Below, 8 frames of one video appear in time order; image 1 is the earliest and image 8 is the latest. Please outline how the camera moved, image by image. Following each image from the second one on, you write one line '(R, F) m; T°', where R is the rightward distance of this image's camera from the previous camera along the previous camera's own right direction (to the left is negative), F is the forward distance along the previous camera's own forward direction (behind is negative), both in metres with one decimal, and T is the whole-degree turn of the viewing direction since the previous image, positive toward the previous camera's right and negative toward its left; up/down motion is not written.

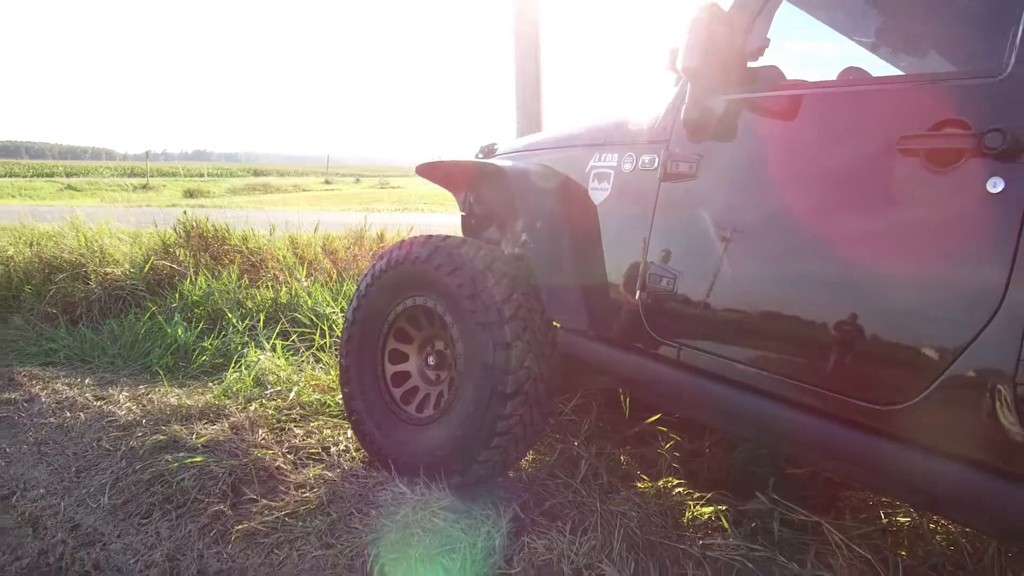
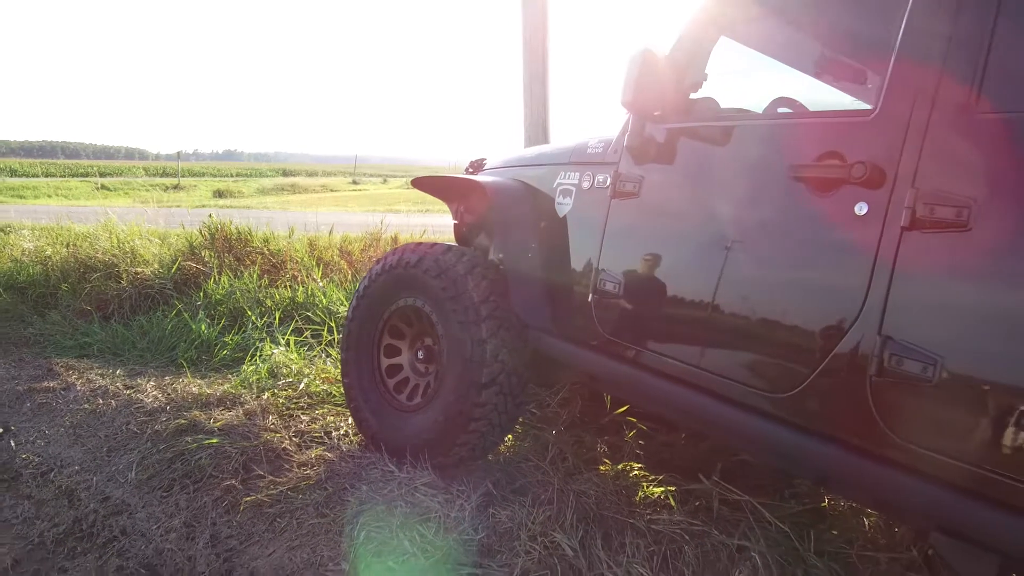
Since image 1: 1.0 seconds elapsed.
(+0.1, -0.2) m; -2°
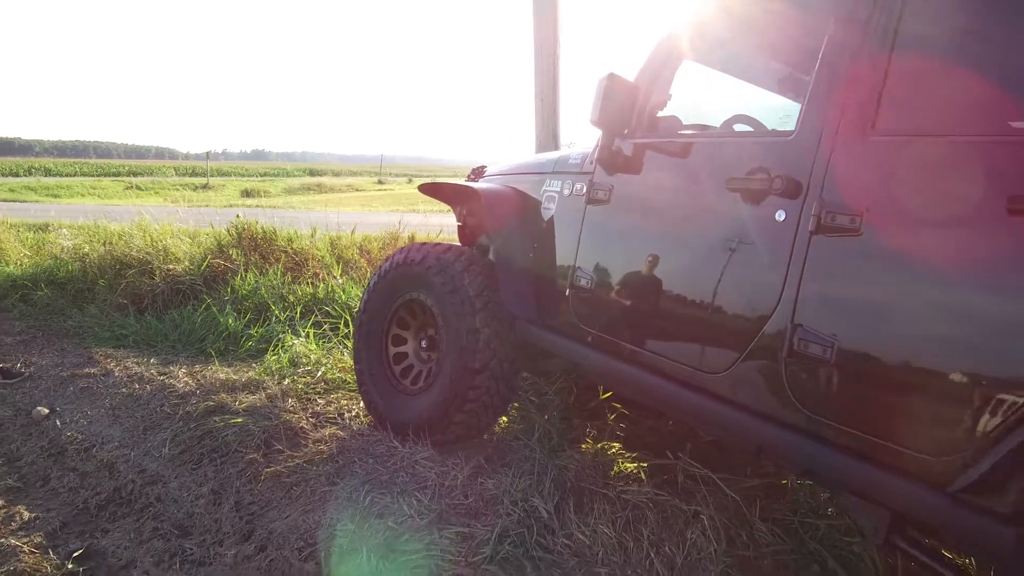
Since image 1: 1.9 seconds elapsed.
(+0.1, -0.2) m; -2°
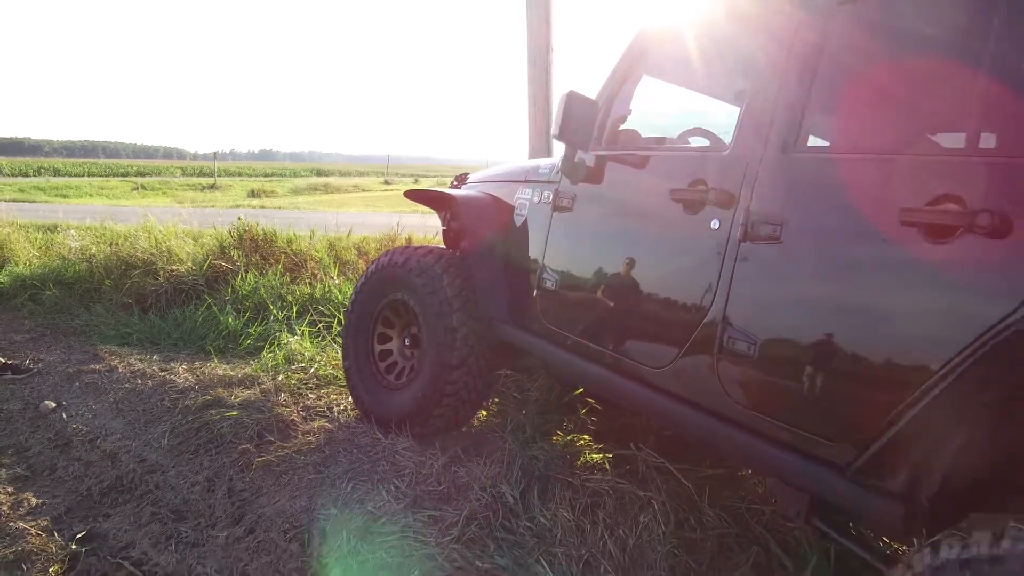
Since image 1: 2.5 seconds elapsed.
(+0.1, -0.2) m; 0°
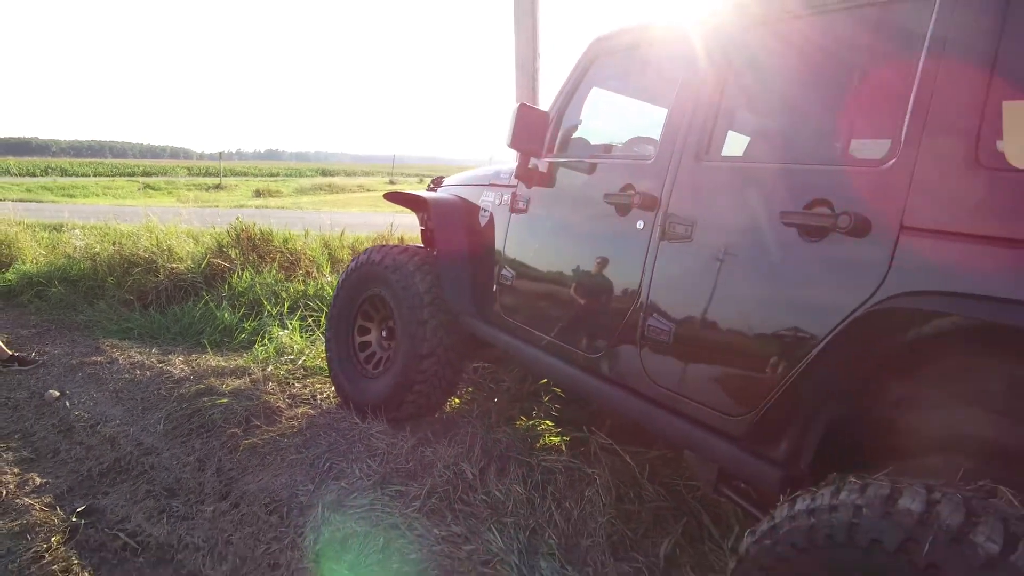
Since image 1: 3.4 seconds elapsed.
(+0.1, -0.2) m; 0°
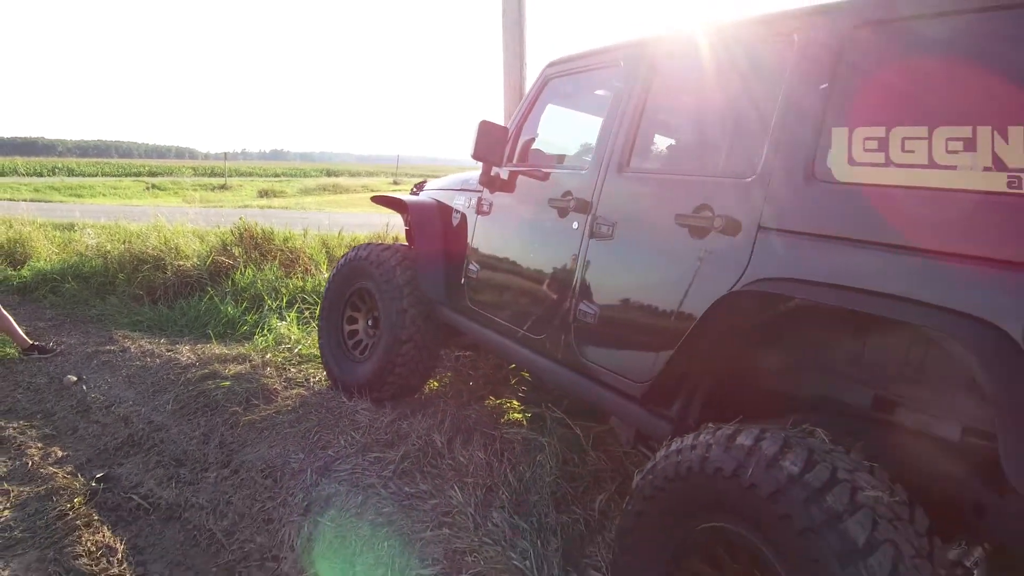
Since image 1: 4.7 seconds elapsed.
(+0.1, -0.3) m; 0°
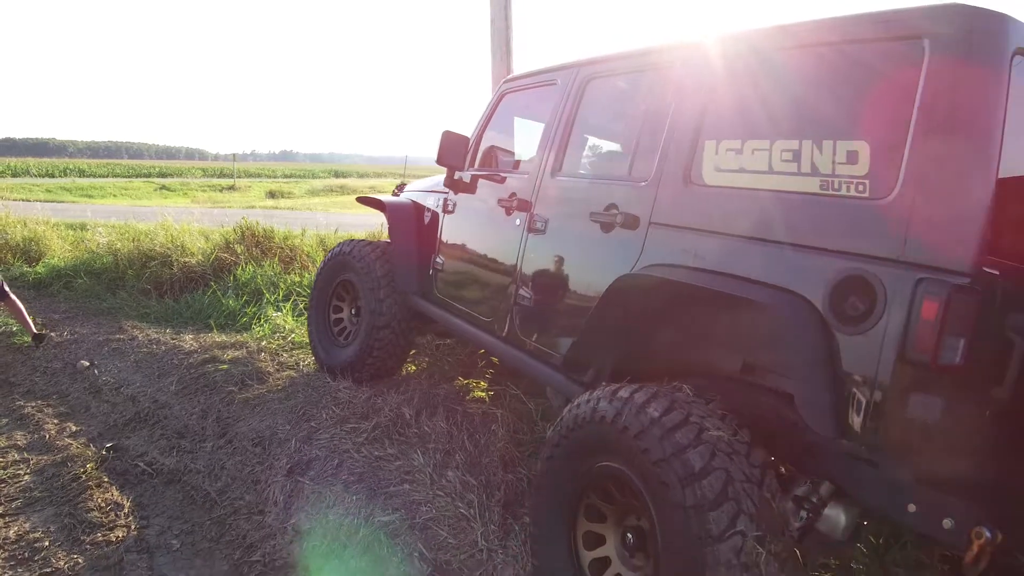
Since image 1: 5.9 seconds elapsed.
(+0.2, -0.3) m; -1°
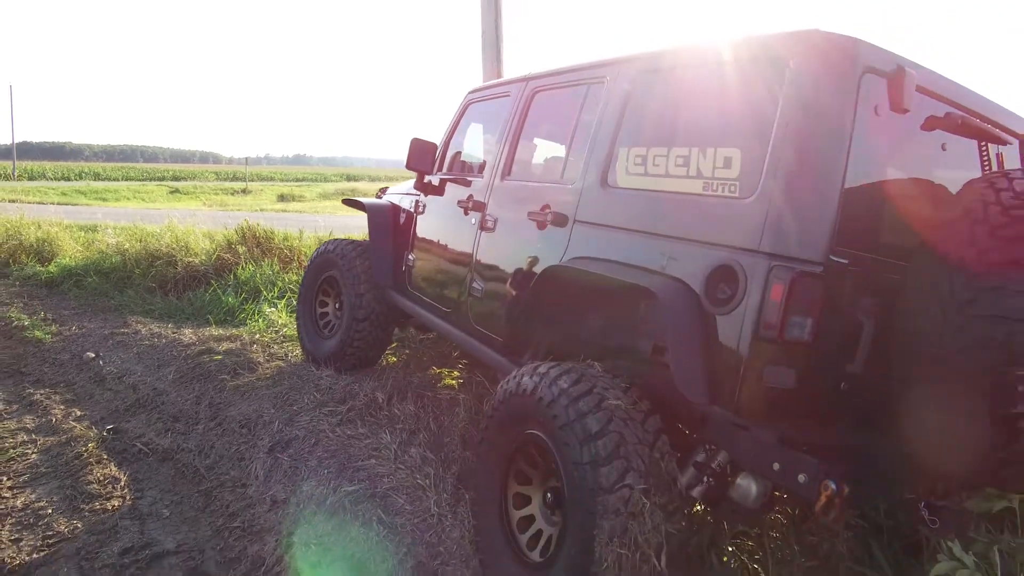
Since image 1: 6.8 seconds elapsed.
(+0.2, -0.3) m; -1°
